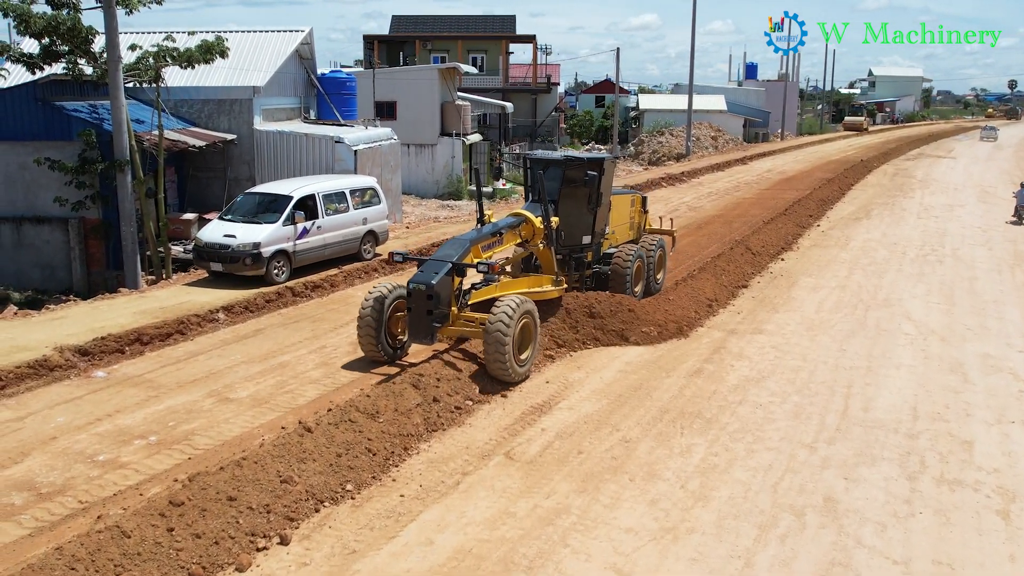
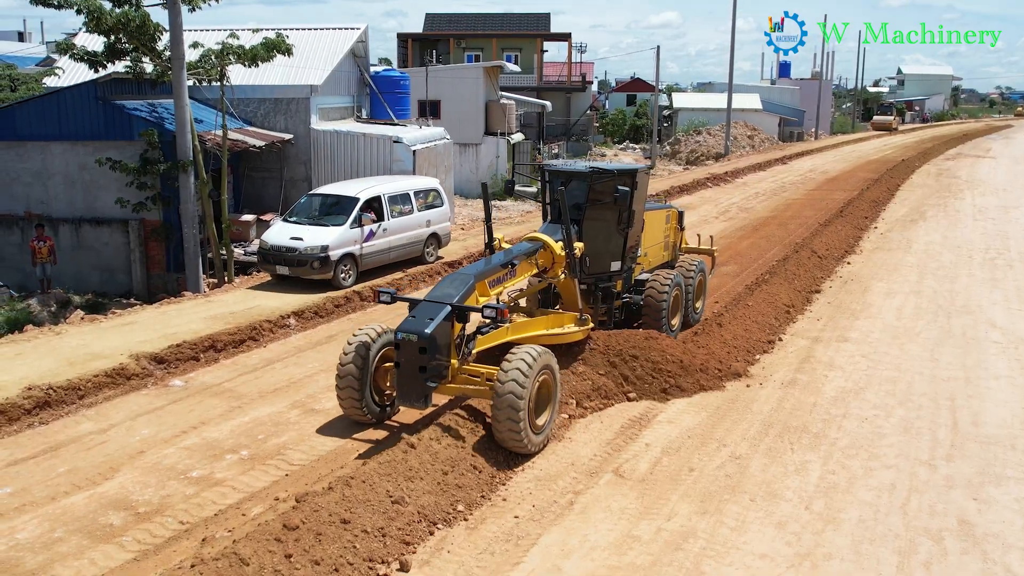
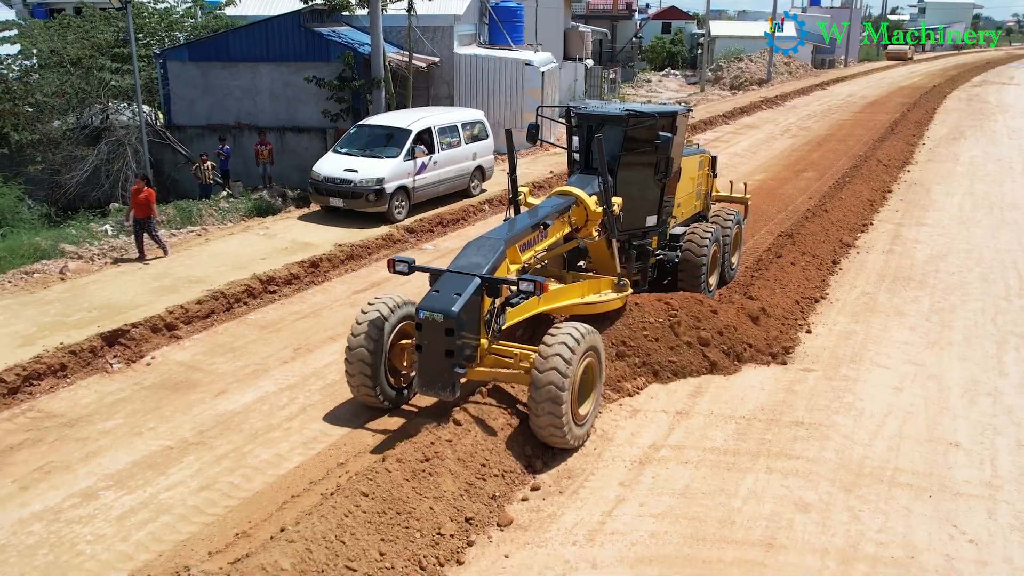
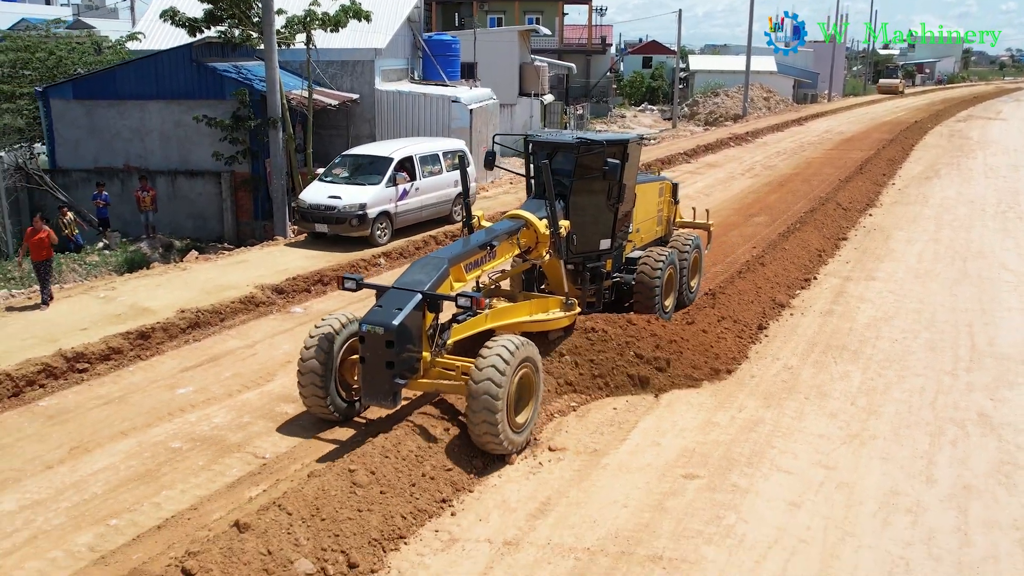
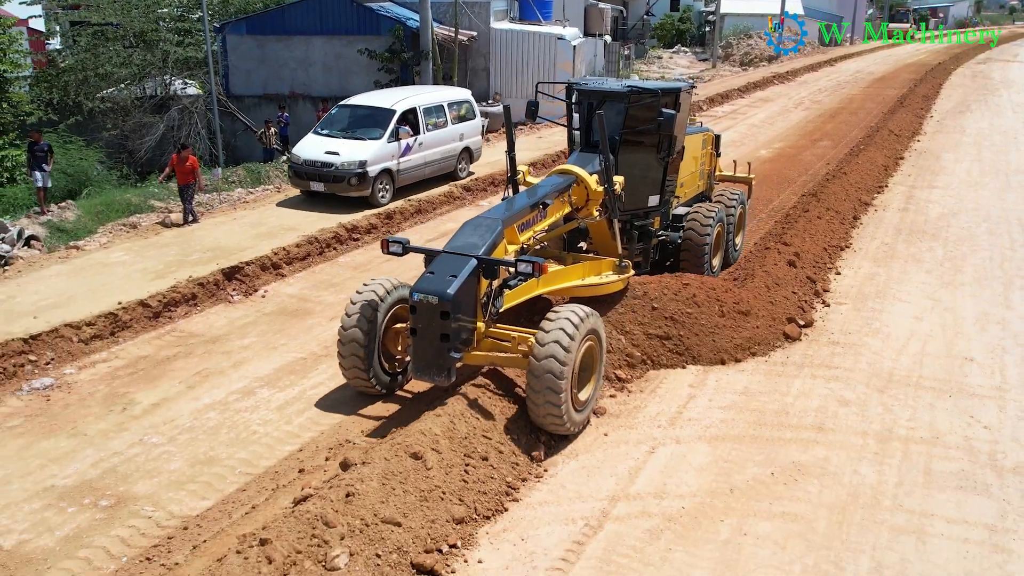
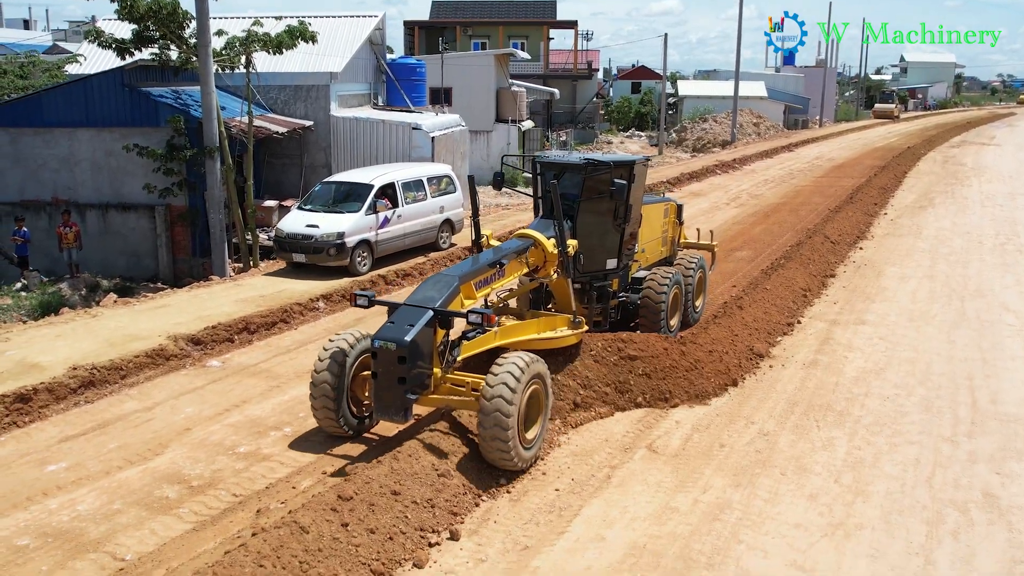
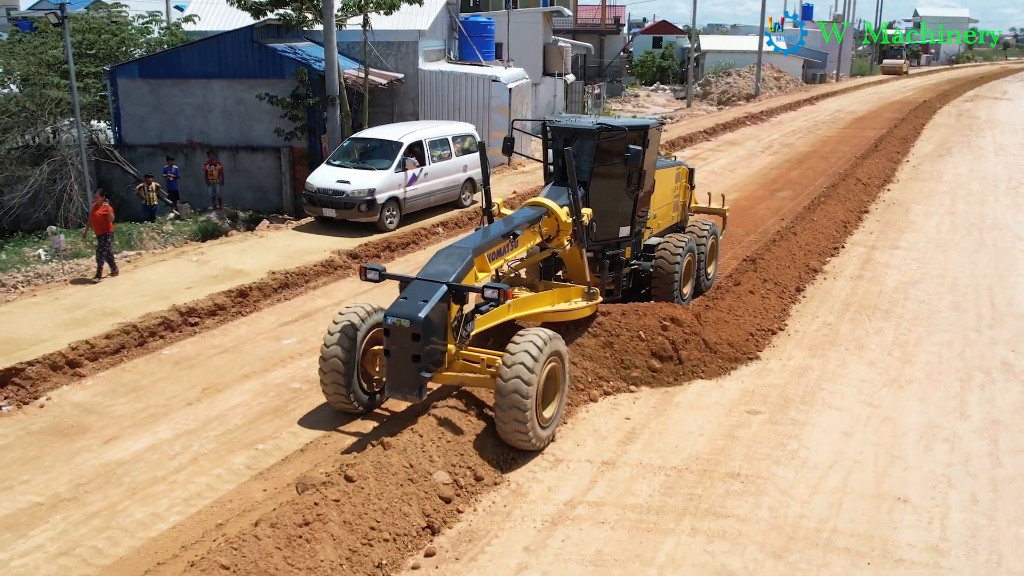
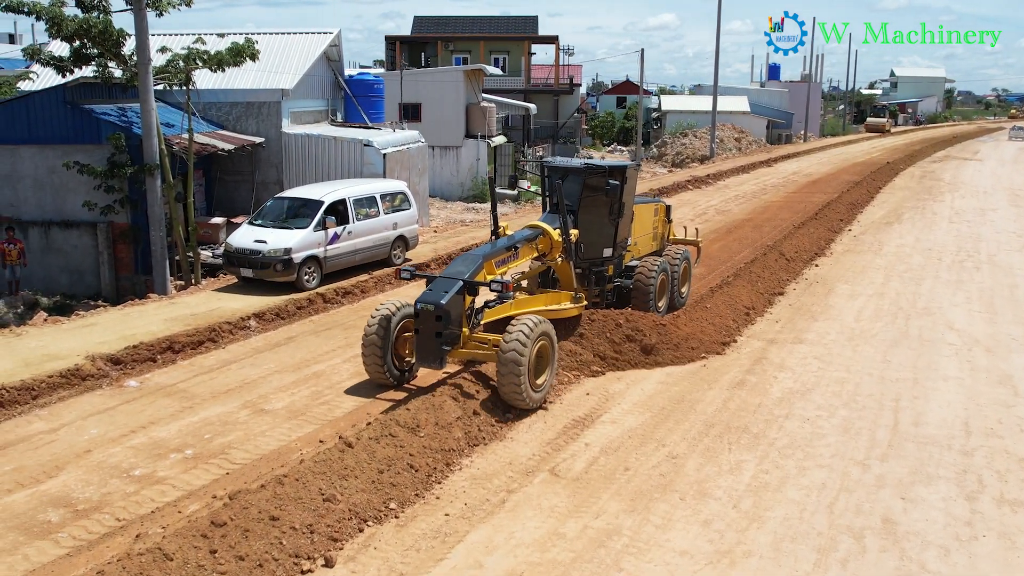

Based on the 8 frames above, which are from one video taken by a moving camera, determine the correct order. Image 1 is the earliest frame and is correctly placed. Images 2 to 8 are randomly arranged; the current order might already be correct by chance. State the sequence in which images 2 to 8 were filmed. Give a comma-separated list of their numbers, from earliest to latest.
8, 2, 6, 4, 7, 3, 5
